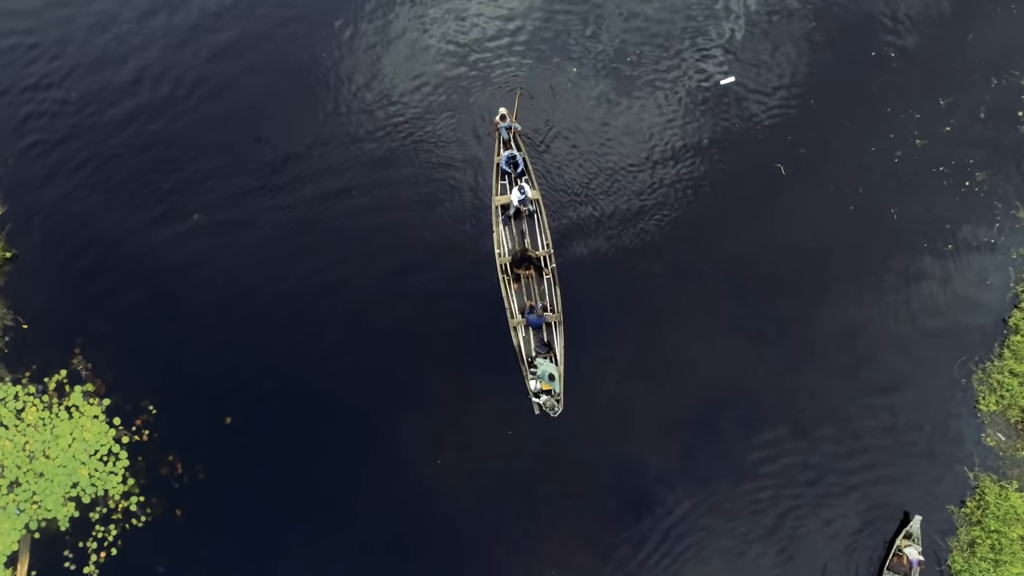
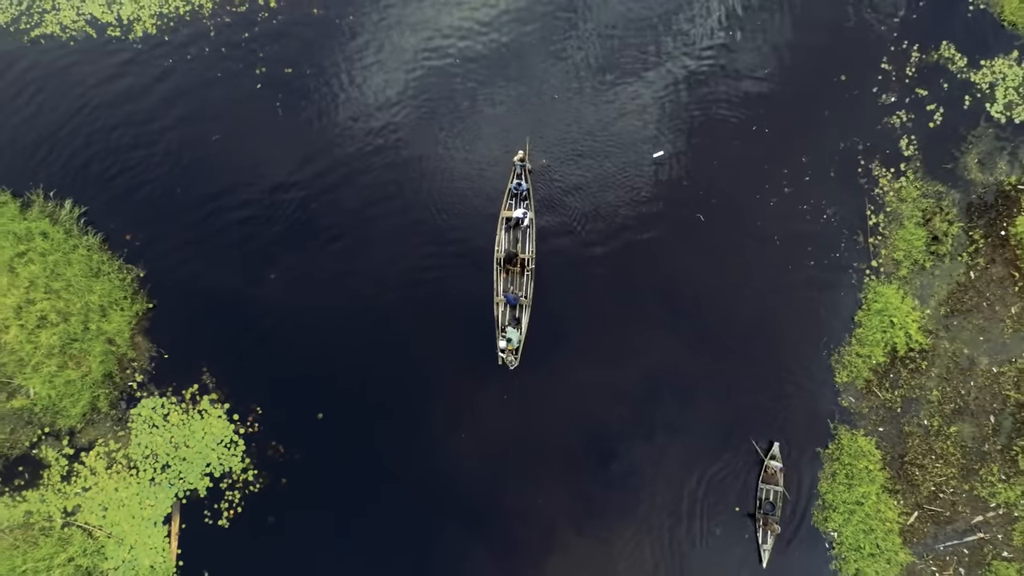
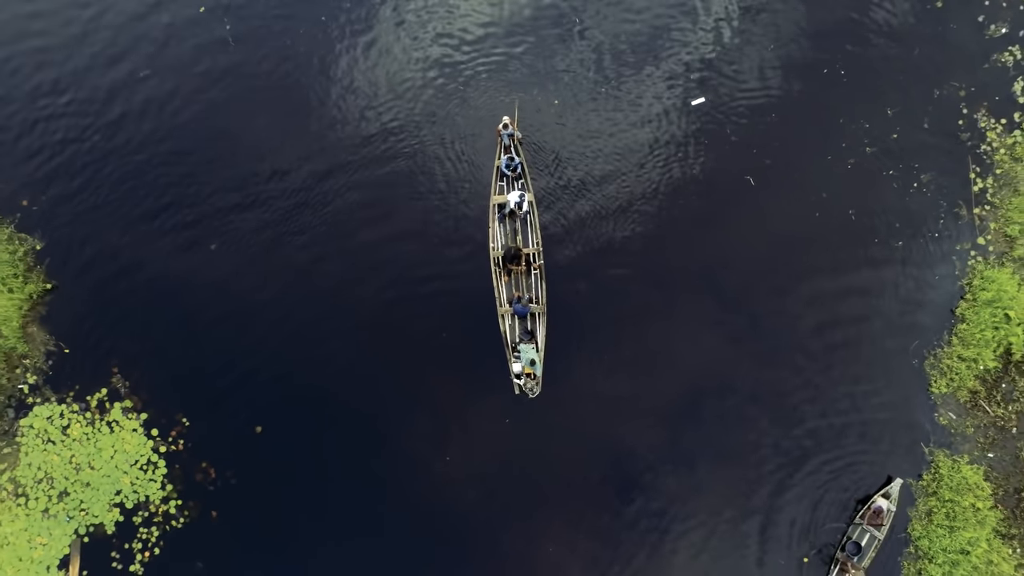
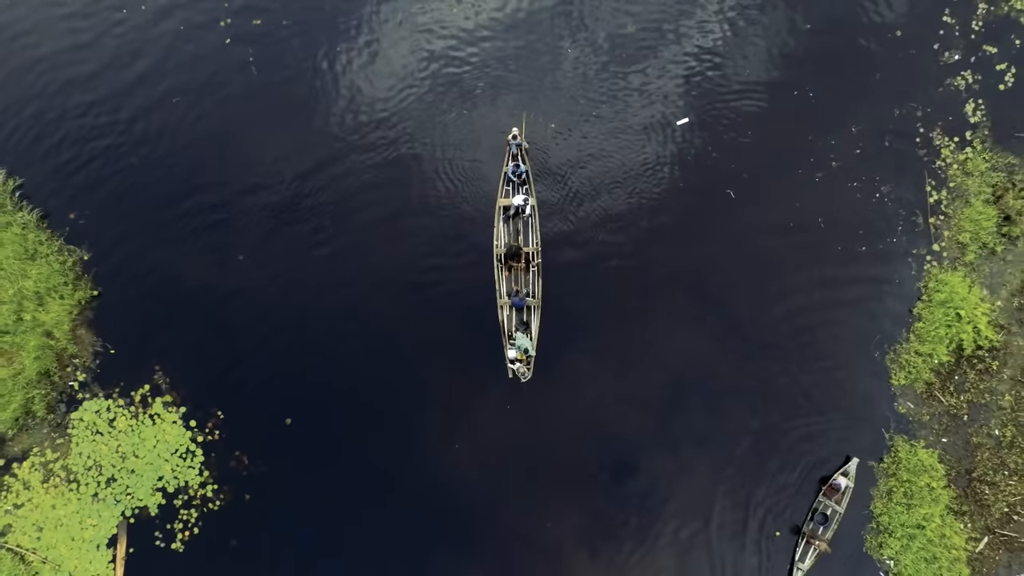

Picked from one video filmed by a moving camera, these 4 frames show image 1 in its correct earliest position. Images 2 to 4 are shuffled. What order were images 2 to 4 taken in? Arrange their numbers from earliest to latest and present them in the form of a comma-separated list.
3, 4, 2
